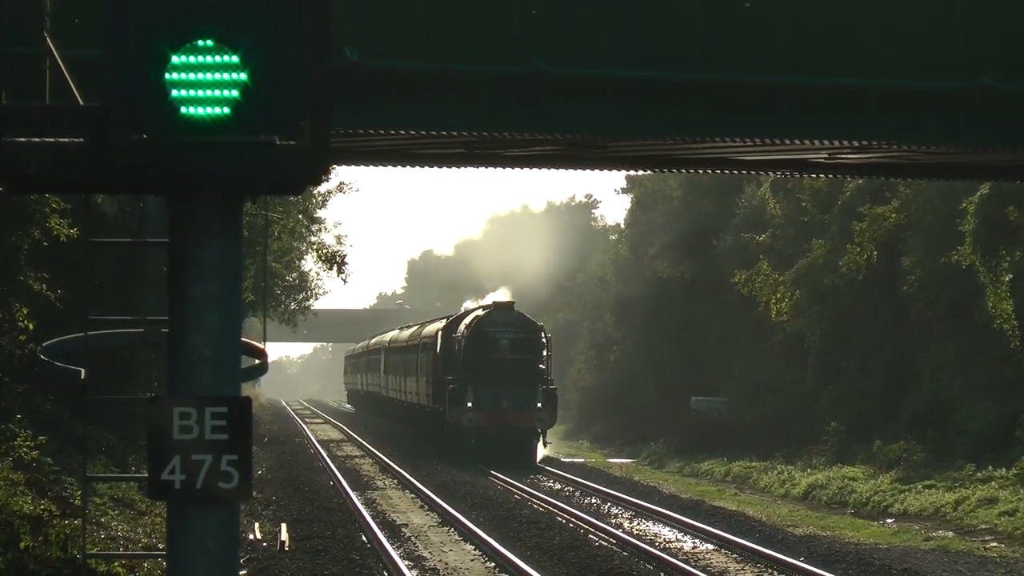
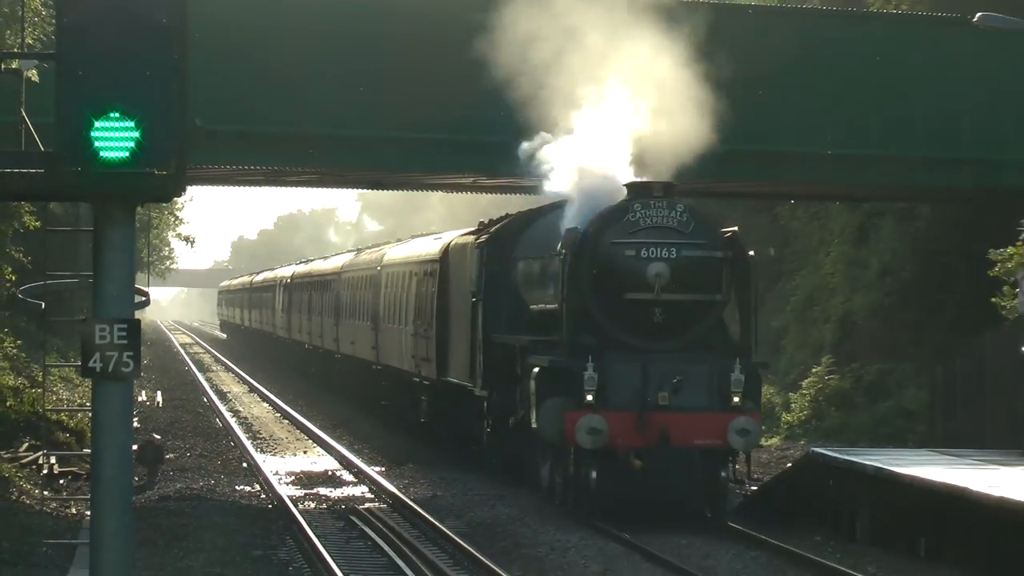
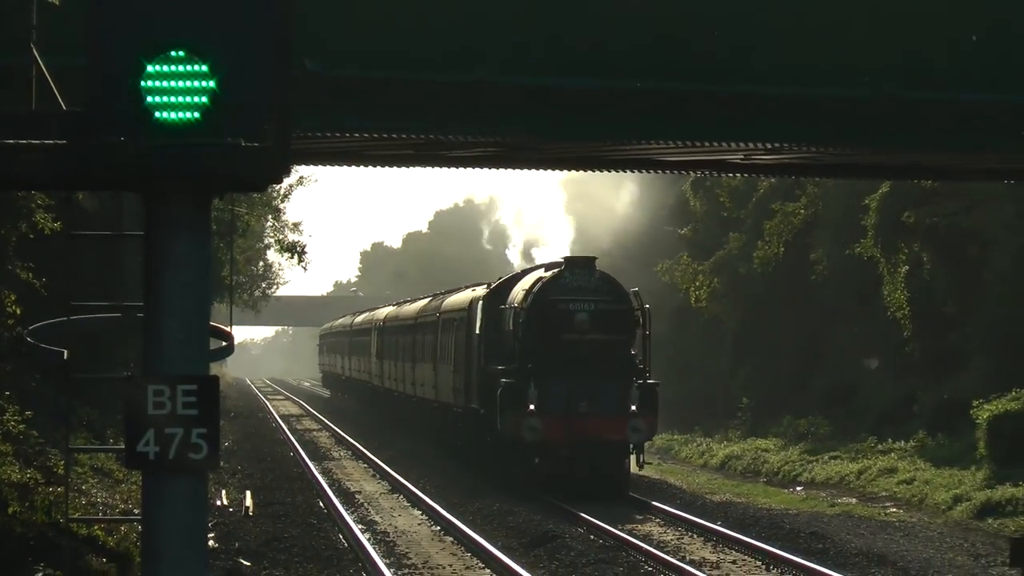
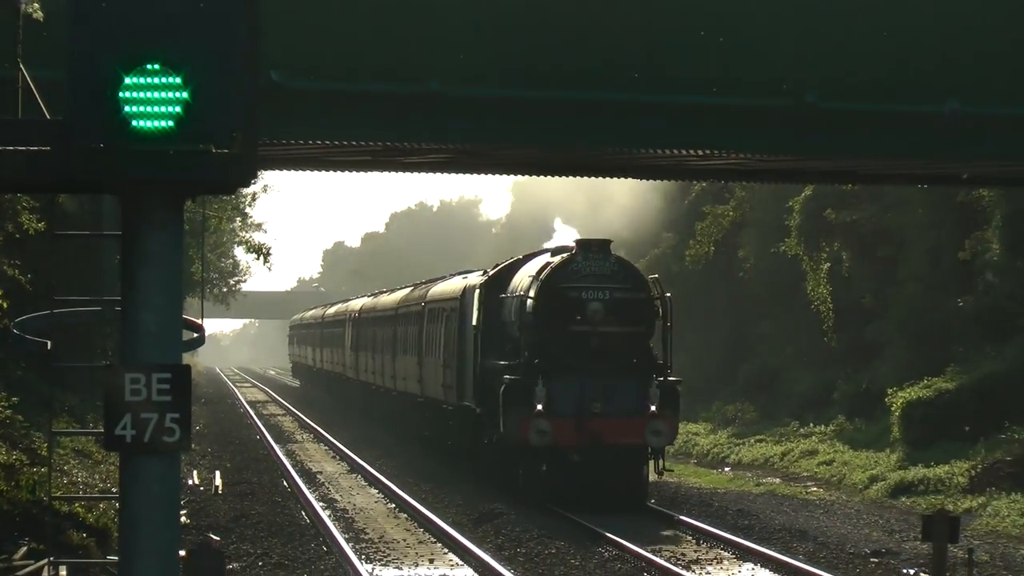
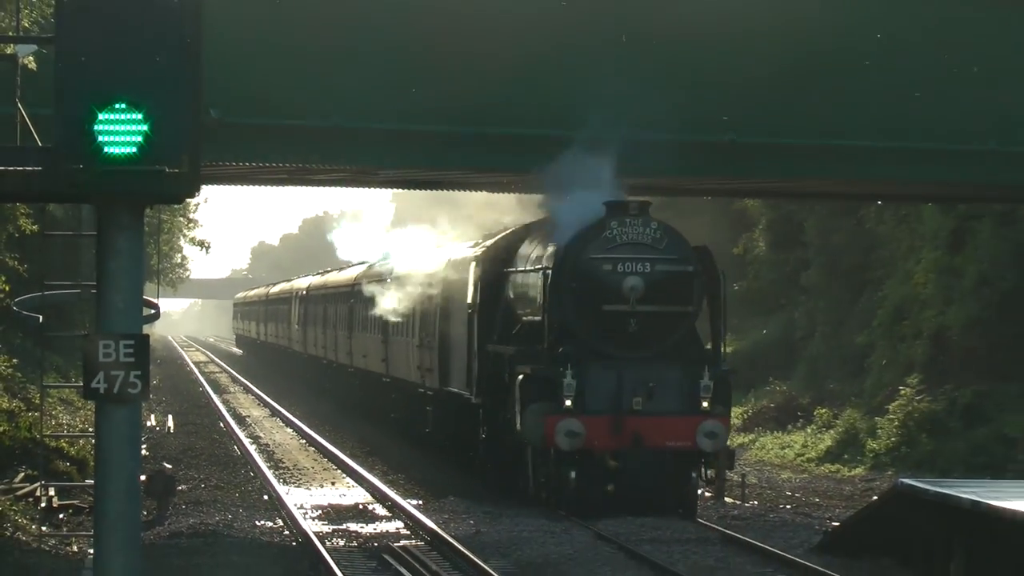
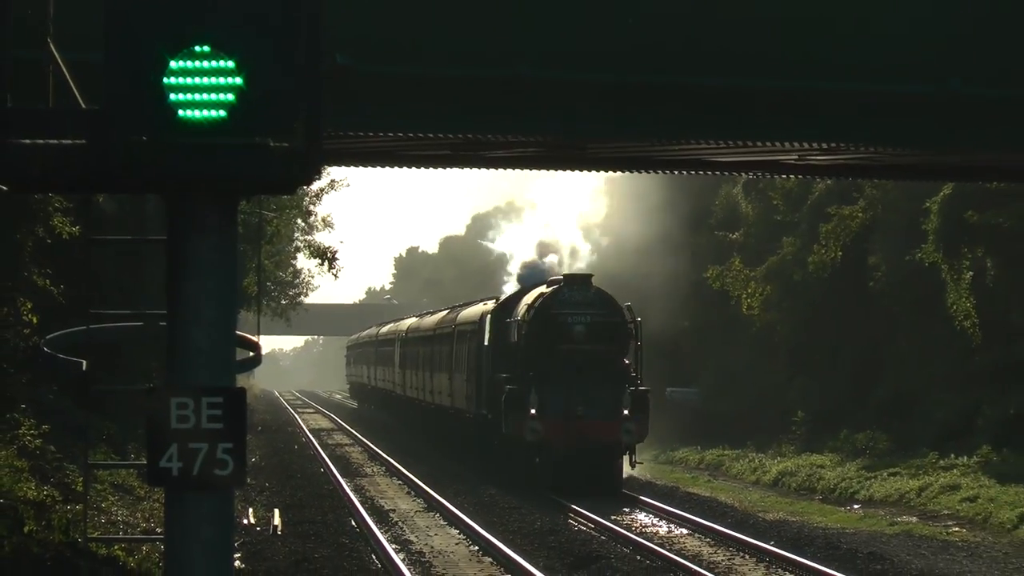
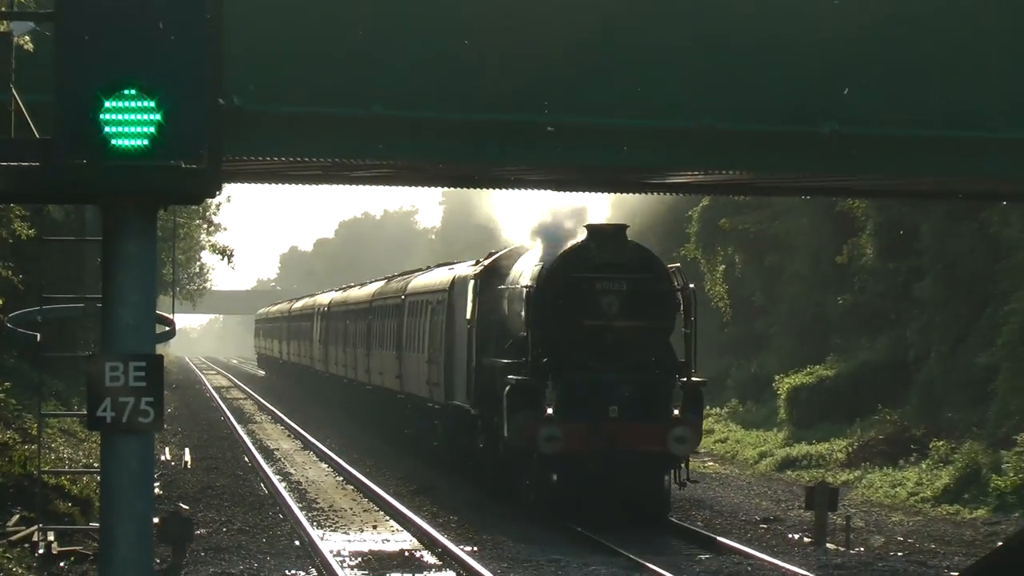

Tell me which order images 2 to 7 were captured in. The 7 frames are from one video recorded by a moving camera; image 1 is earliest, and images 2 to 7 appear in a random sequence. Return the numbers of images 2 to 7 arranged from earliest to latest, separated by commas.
6, 3, 4, 7, 5, 2
